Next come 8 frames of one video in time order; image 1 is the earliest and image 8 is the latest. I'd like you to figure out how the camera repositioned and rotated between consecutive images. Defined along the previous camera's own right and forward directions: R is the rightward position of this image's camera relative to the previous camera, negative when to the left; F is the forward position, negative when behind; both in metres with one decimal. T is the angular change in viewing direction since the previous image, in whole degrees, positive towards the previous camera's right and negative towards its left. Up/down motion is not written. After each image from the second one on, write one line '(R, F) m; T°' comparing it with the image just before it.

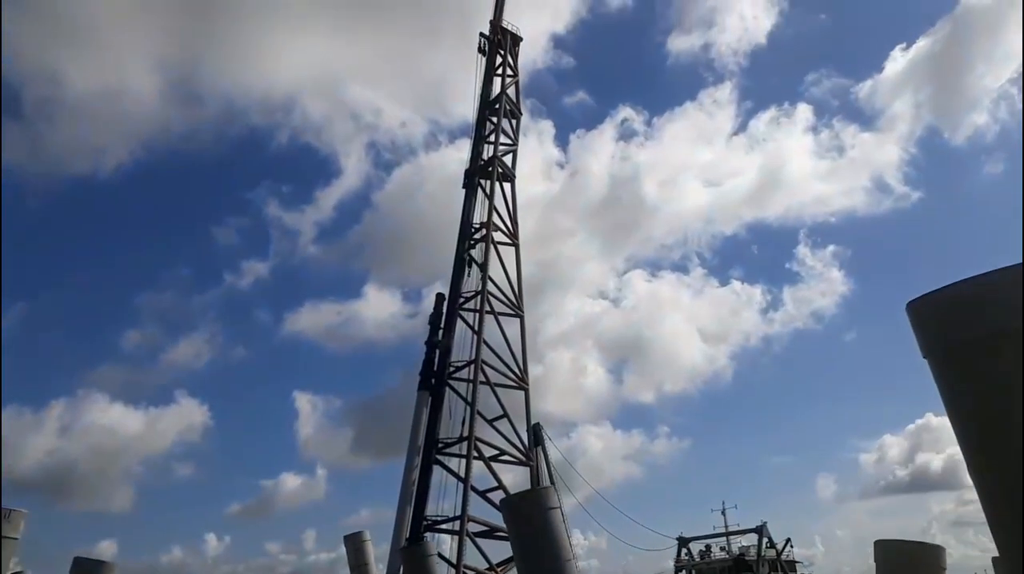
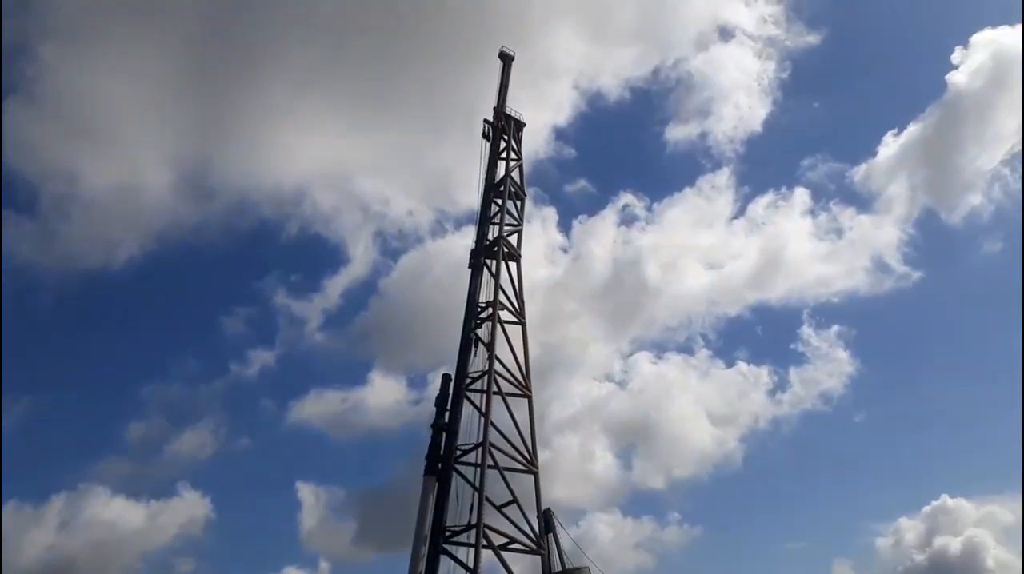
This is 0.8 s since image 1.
(-0.1, +1.4) m; 0°
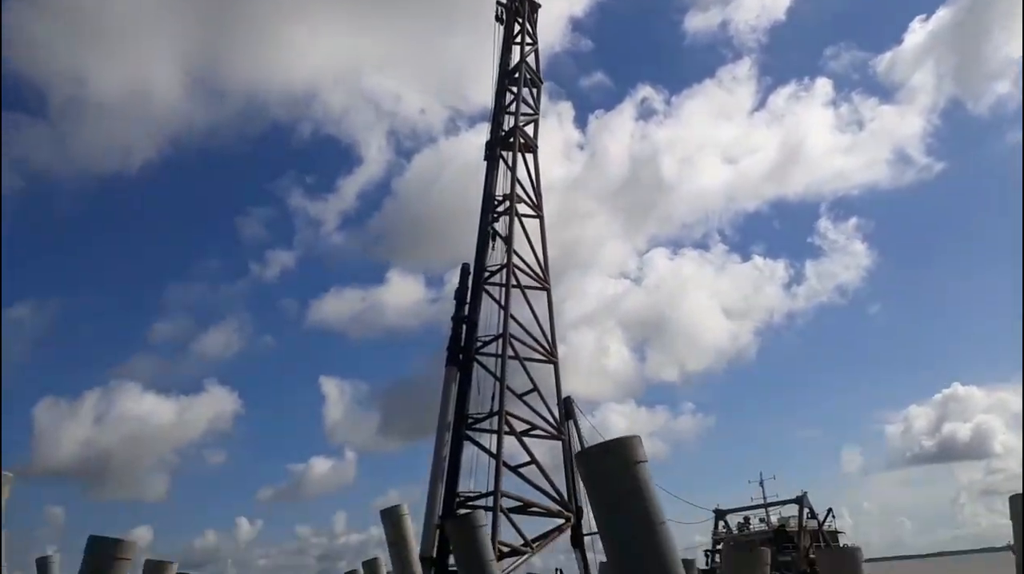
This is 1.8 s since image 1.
(-0.2, -0.8) m; -1°
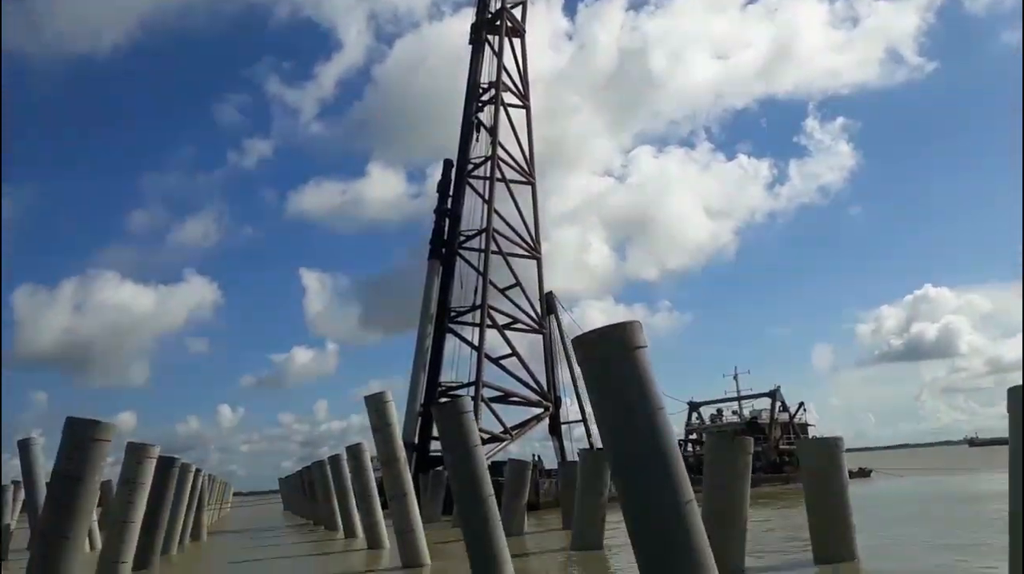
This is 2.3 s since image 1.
(-0.1, +0.4) m; +1°
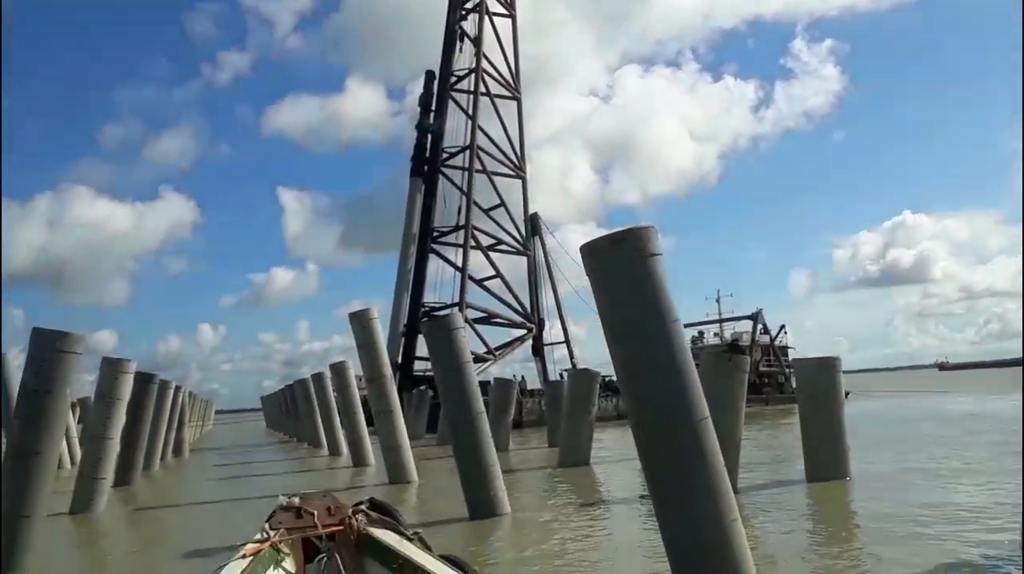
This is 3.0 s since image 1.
(-0.2, +0.5) m; +1°
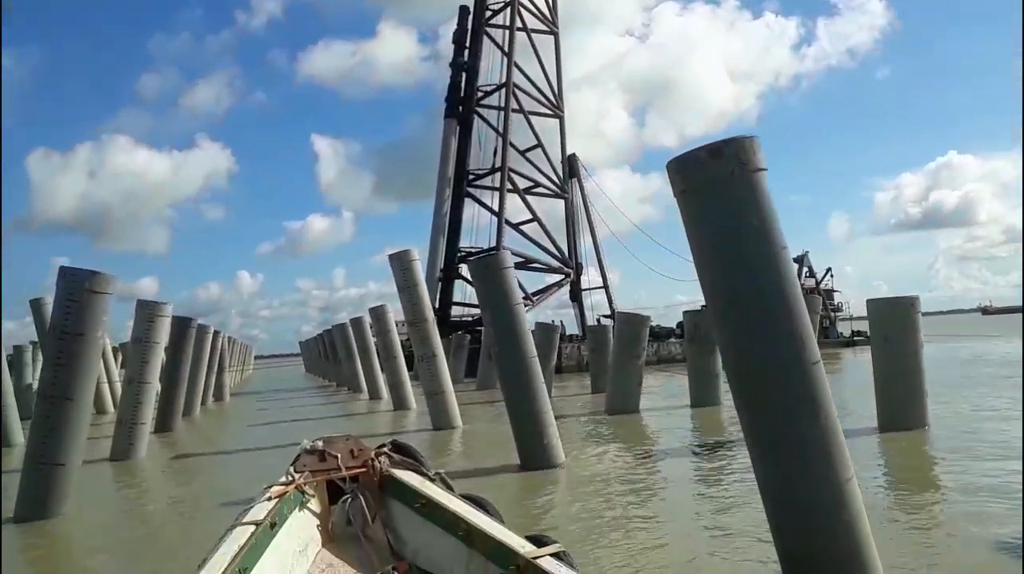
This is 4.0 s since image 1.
(-0.2, +0.7) m; -2°
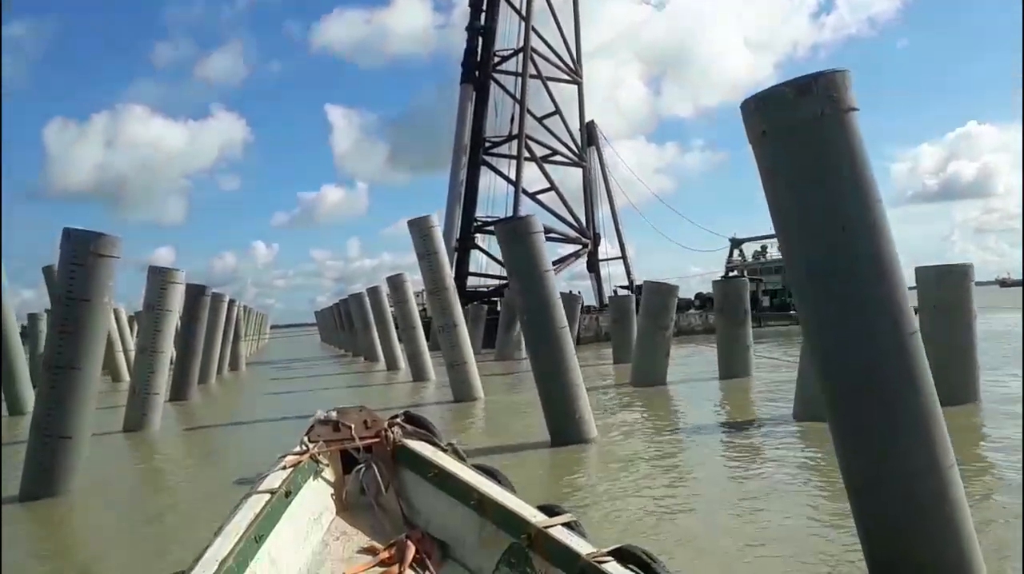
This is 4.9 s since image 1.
(-0.2, +0.5) m; -1°
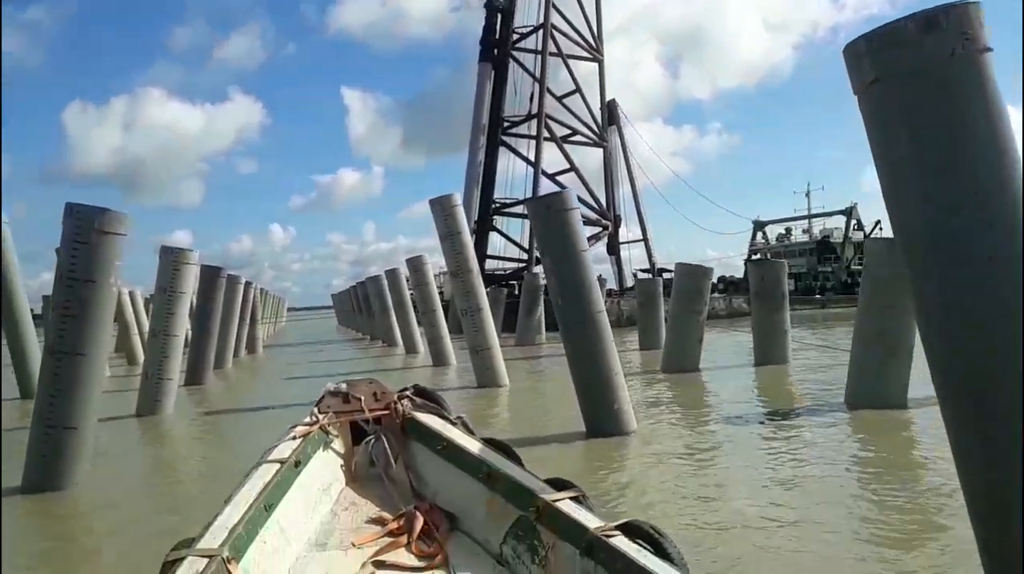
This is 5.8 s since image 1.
(-0.2, +0.6) m; -1°
